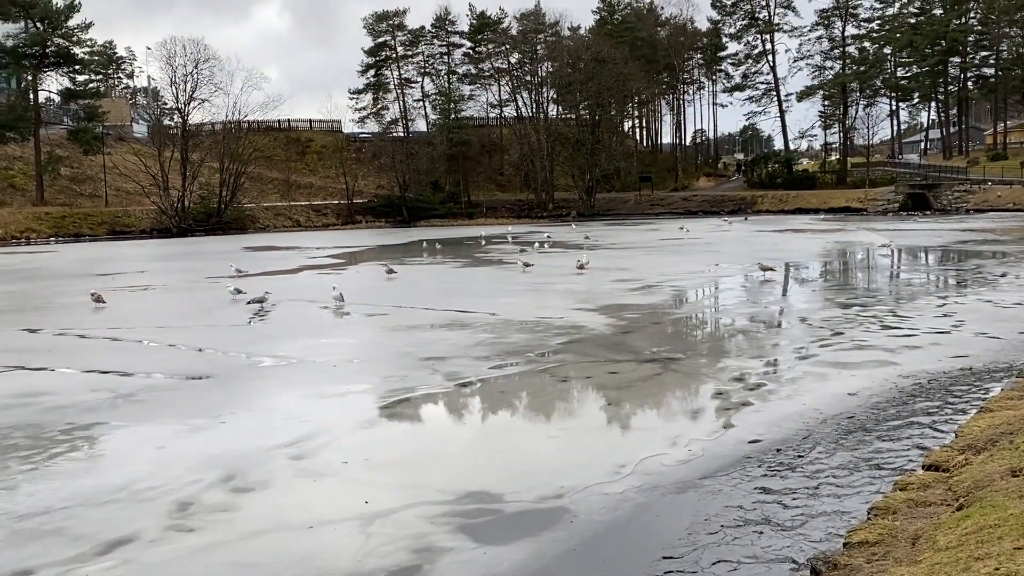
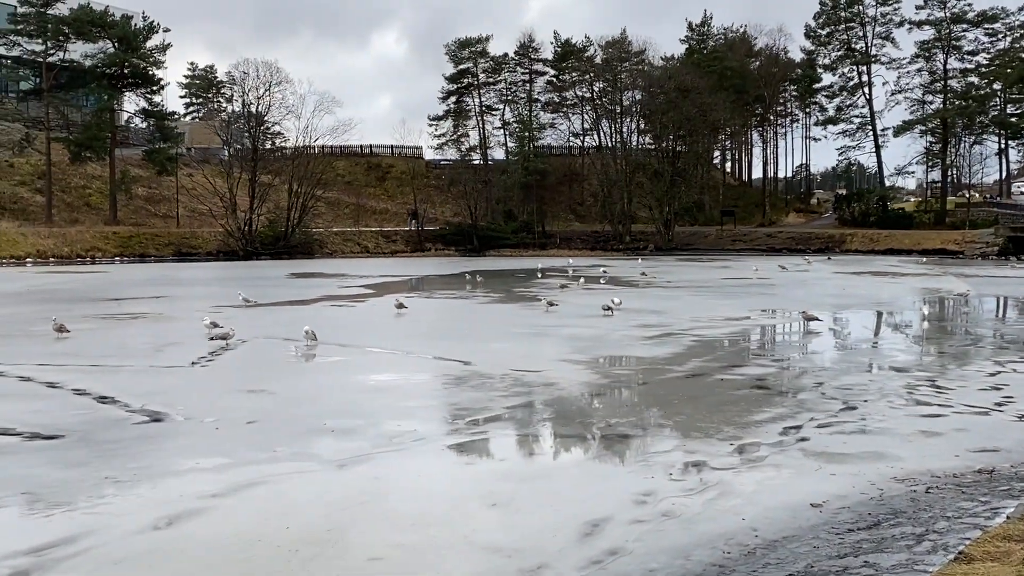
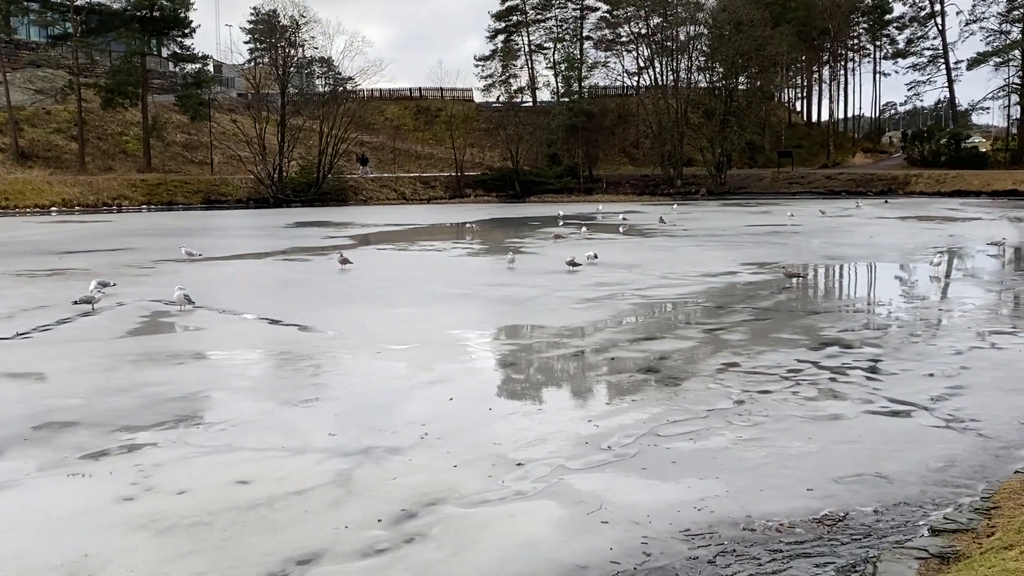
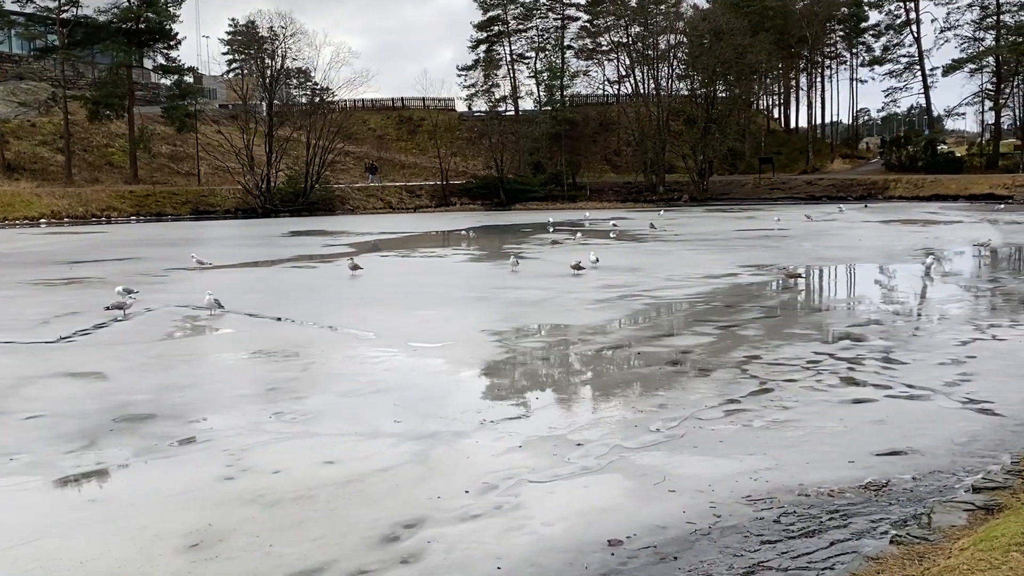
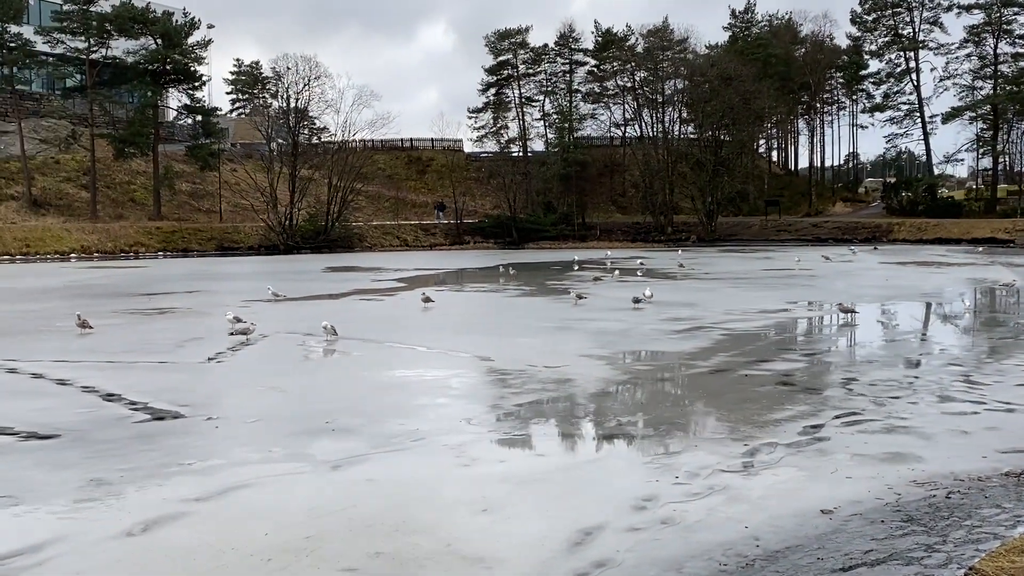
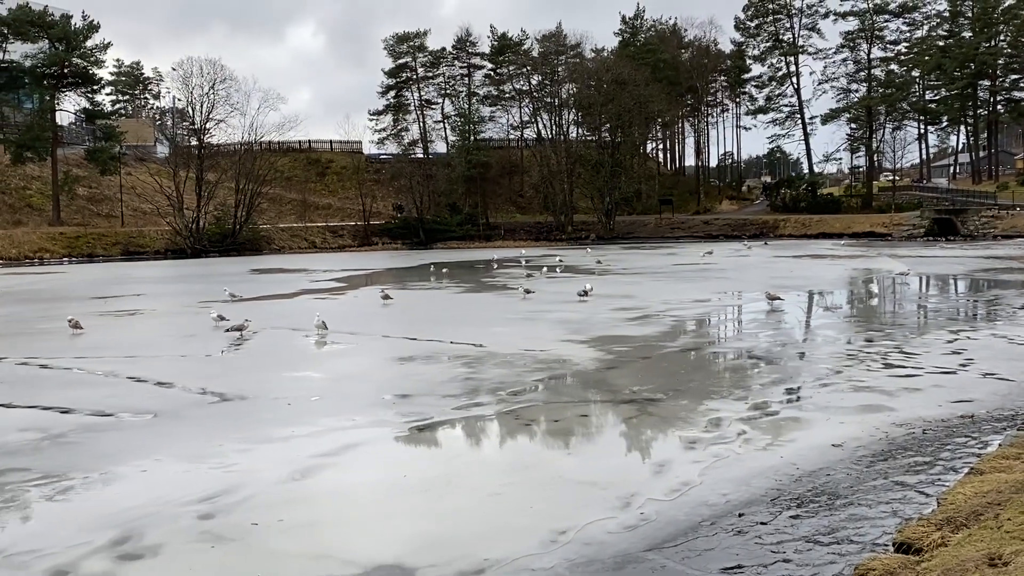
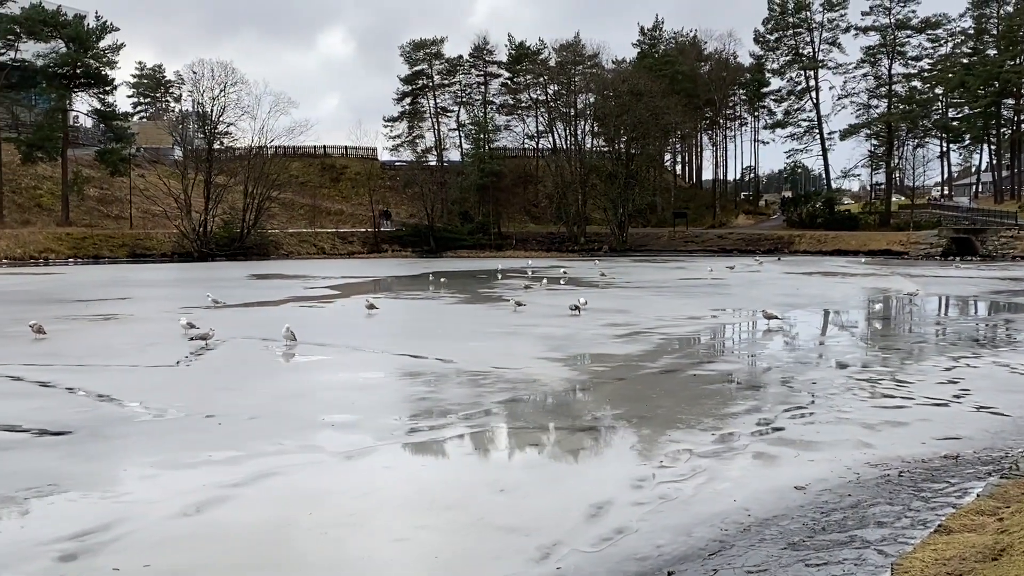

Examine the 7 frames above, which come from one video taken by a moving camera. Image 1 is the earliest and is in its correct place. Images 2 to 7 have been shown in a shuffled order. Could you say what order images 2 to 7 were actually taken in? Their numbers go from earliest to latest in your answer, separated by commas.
6, 7, 2, 5, 4, 3
